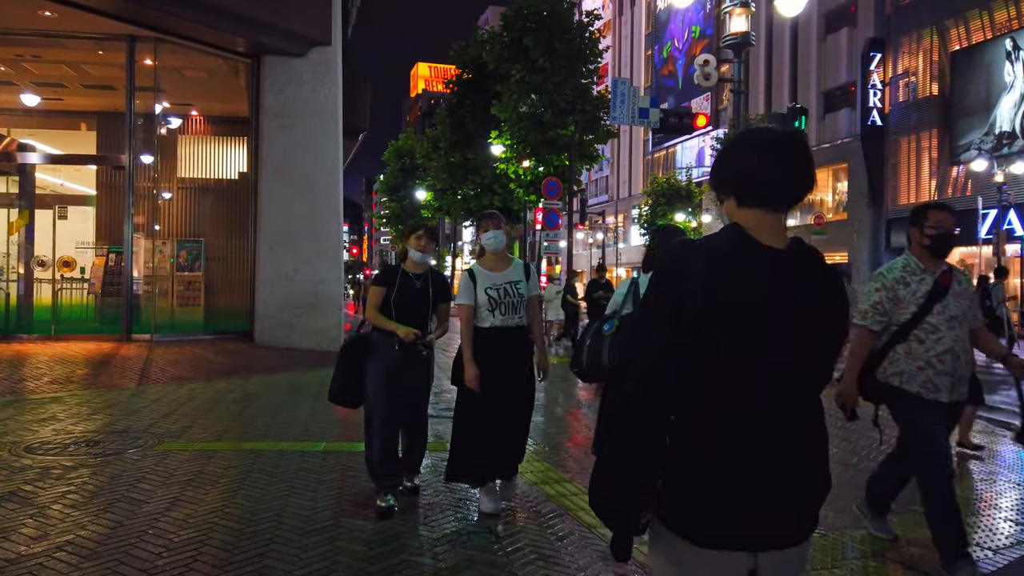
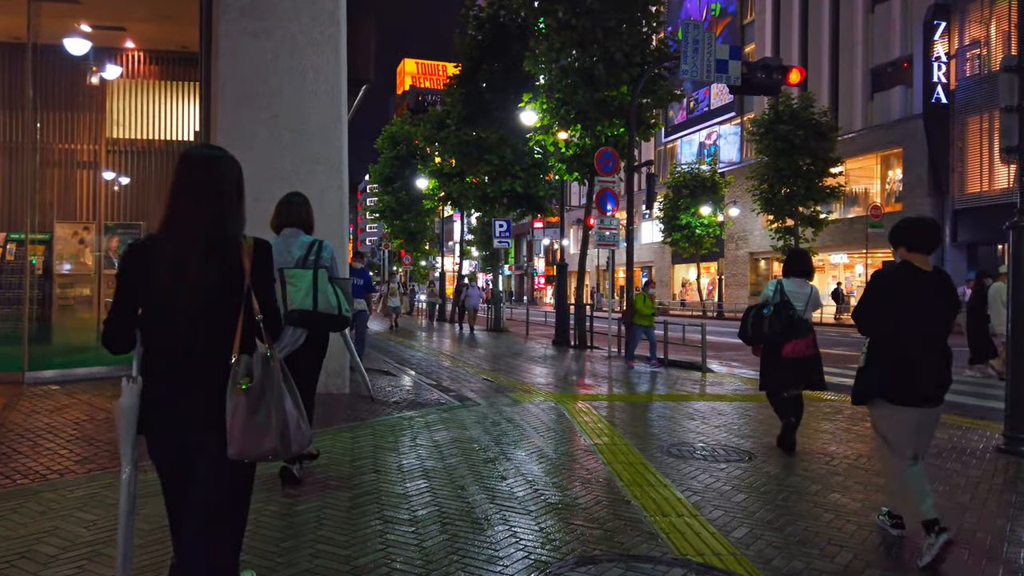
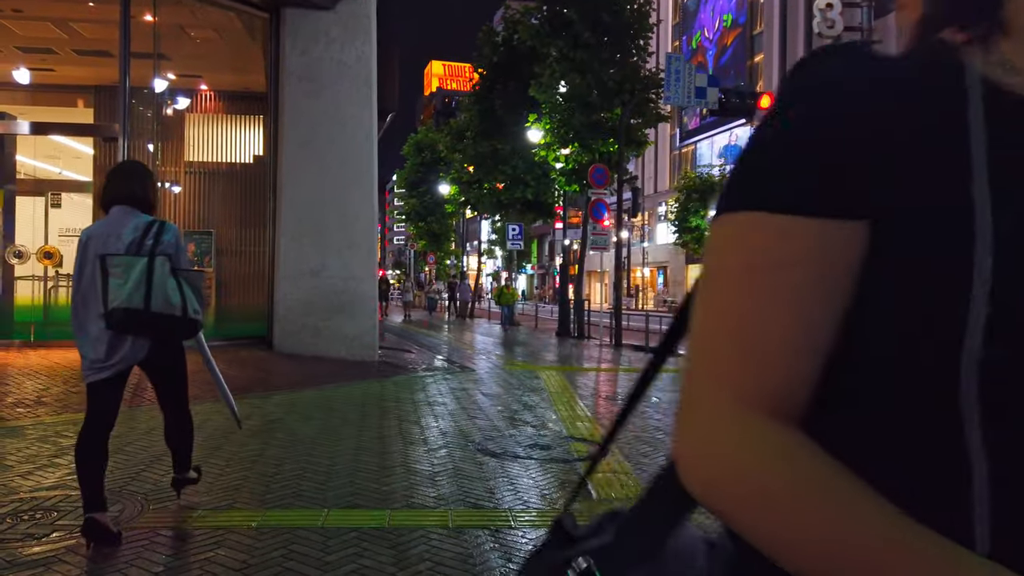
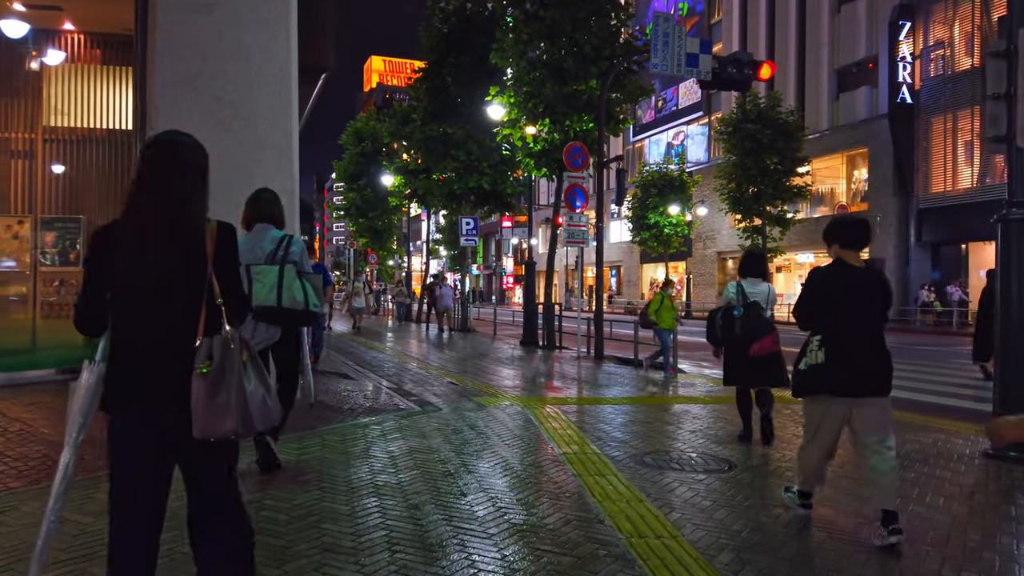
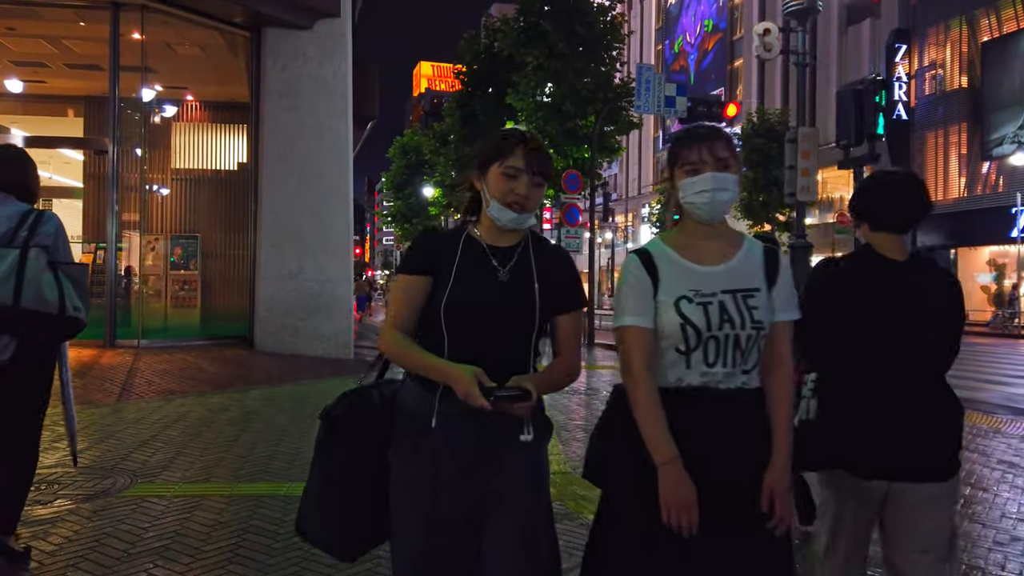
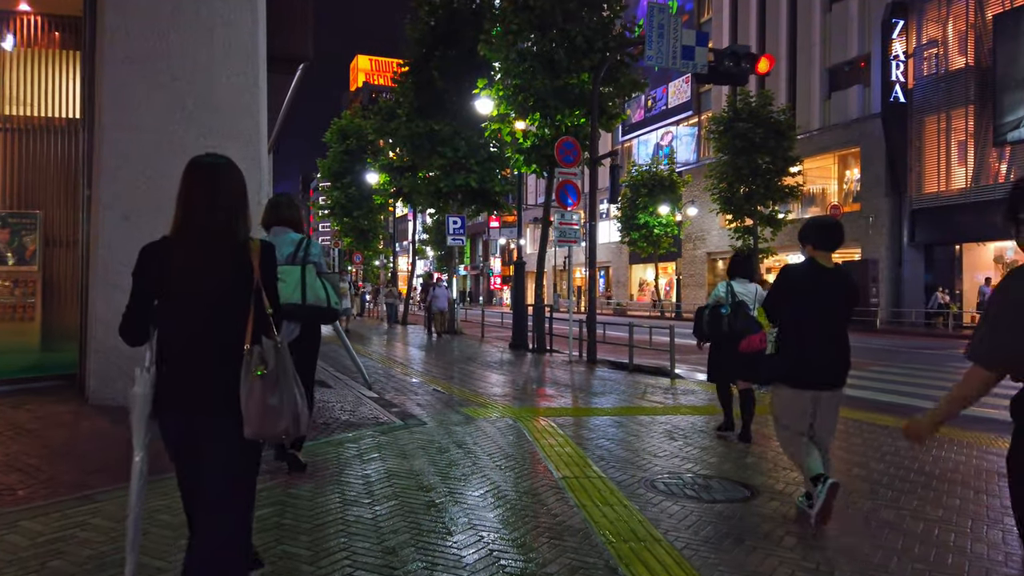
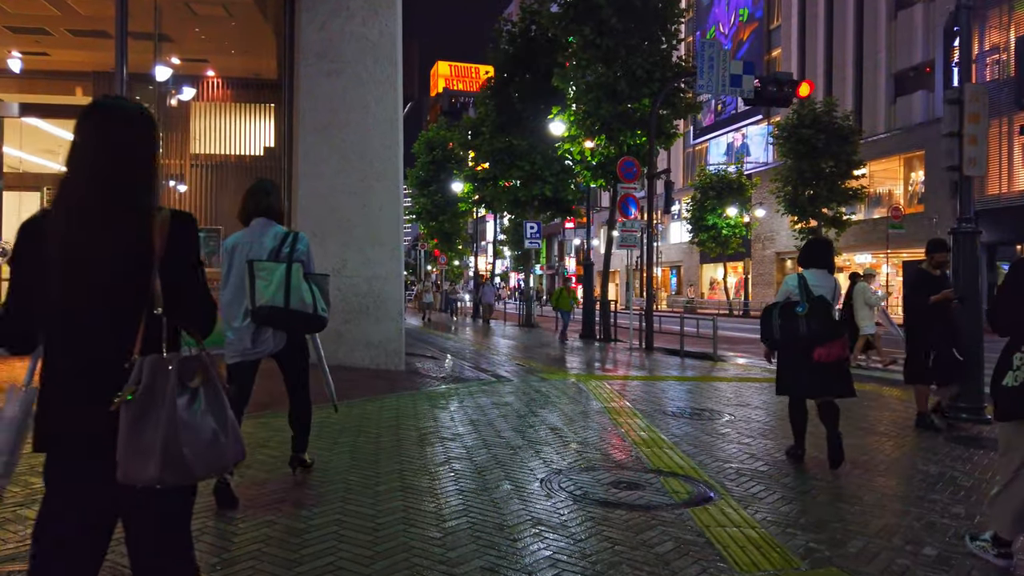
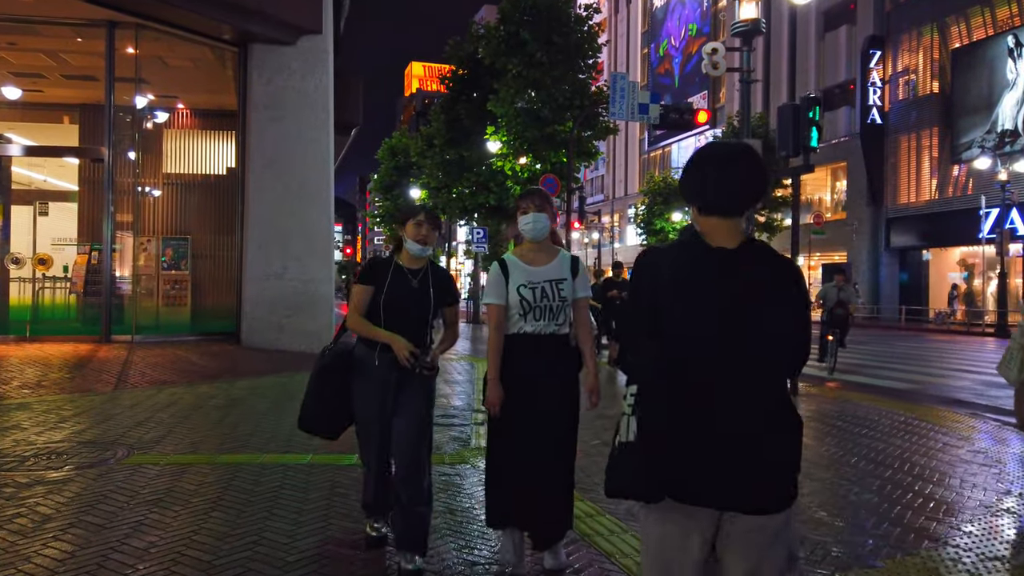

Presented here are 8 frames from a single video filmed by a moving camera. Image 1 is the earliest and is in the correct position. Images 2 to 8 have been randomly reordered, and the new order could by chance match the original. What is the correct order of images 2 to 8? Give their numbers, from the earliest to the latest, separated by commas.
8, 5, 3, 7, 2, 4, 6
